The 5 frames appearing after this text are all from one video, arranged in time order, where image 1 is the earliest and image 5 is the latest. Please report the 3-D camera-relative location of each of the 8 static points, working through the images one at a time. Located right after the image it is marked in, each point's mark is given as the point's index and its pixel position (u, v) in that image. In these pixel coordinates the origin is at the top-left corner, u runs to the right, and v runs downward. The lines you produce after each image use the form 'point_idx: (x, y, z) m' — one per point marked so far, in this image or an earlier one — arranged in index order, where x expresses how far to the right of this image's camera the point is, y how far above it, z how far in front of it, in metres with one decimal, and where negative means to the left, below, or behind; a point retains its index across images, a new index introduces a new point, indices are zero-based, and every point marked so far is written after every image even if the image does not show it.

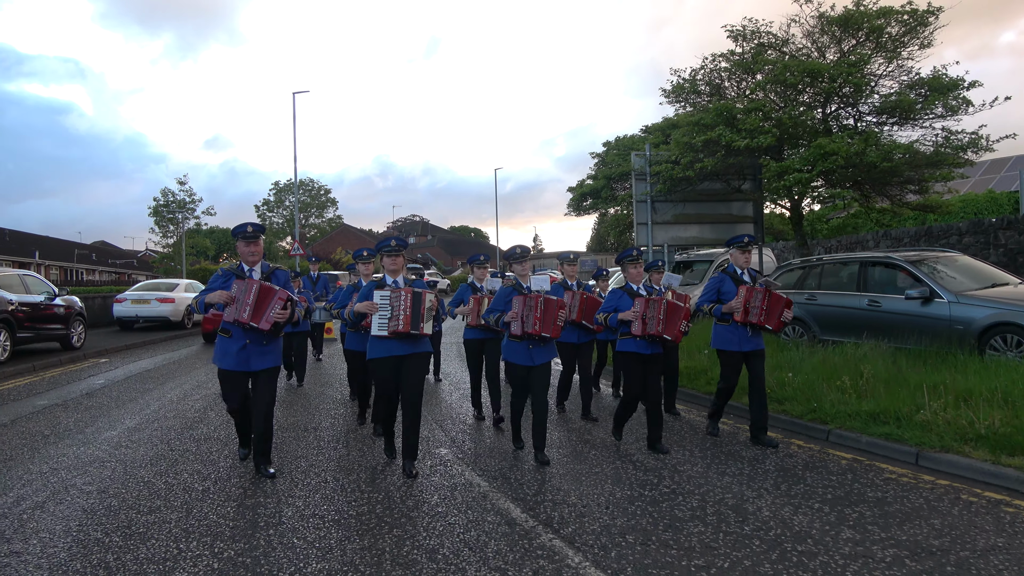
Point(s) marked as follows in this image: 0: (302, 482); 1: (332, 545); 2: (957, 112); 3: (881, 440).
0: (-1.4, -1.3, +5.0) m
1: (-0.9, -1.3, +3.8) m
2: (+6.0, +2.4, +10.1) m
3: (+2.8, -1.2, +5.6) m
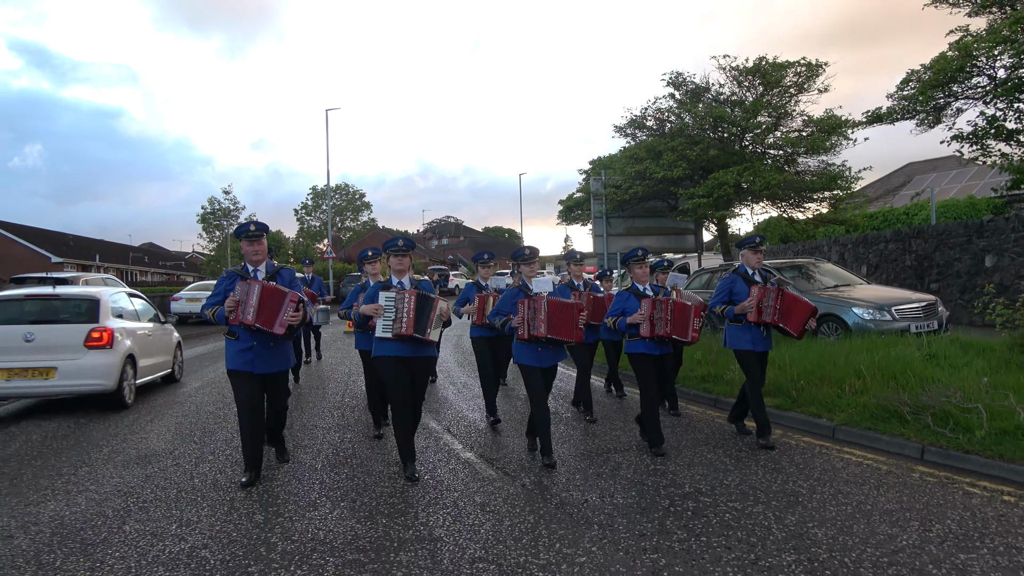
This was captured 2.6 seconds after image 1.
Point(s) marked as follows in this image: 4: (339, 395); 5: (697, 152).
0: (-2.1, -1.3, +7.8) m
1: (-1.7, -1.3, +6.7) m
2: (+5.5, +2.4, +12.6) m
3: (+2.1, -1.2, +8.3) m
4: (-2.1, -1.3, +9.0) m
5: (+3.2, +2.3, +12.9) m
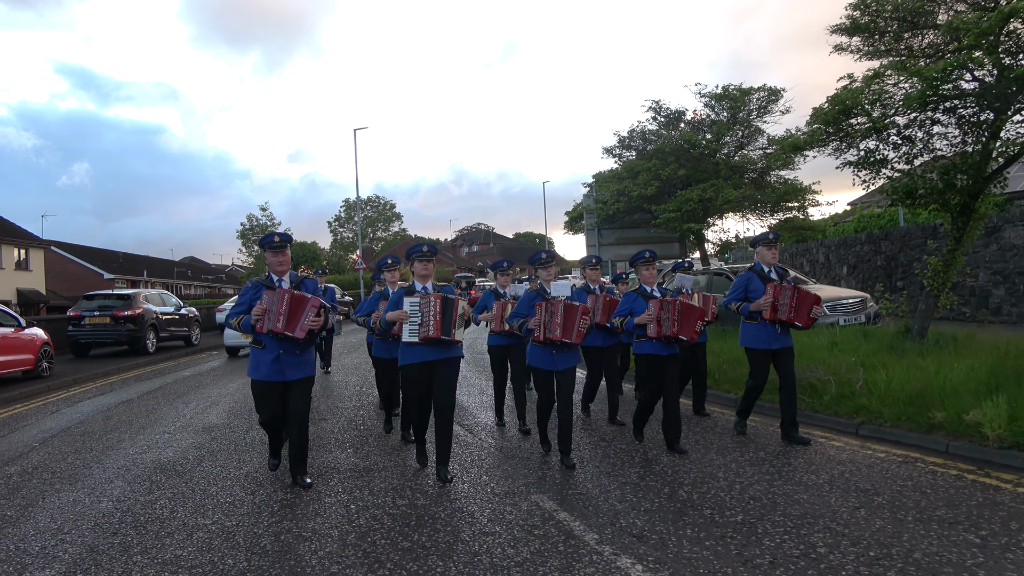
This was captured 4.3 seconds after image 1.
0: (-2.4, -1.5, +9.7) m
1: (-2.0, -1.5, +8.6) m
2: (+5.5, +2.4, +14.2) m
3: (+1.9, -1.2, +10.0) m
4: (-2.3, -1.4, +10.9) m
5: (+3.1, +2.3, +14.6) m
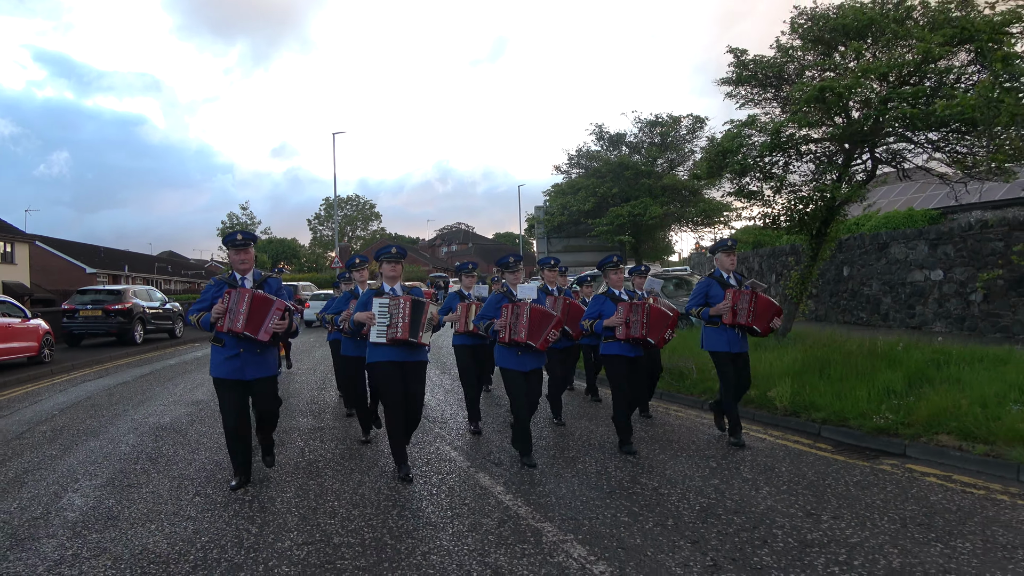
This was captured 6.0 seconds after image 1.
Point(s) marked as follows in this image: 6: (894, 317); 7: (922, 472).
0: (-3.3, -1.5, +11.5) m
1: (-2.9, -1.5, +10.3) m
2: (+4.5, +2.3, +16.1) m
3: (+1.0, -1.3, +11.9) m
4: (-3.2, -1.5, +12.7) m
5: (+2.2, +2.2, +16.5) m
6: (+7.8, -0.6, +15.0) m
7: (+2.9, -1.3, +5.2) m
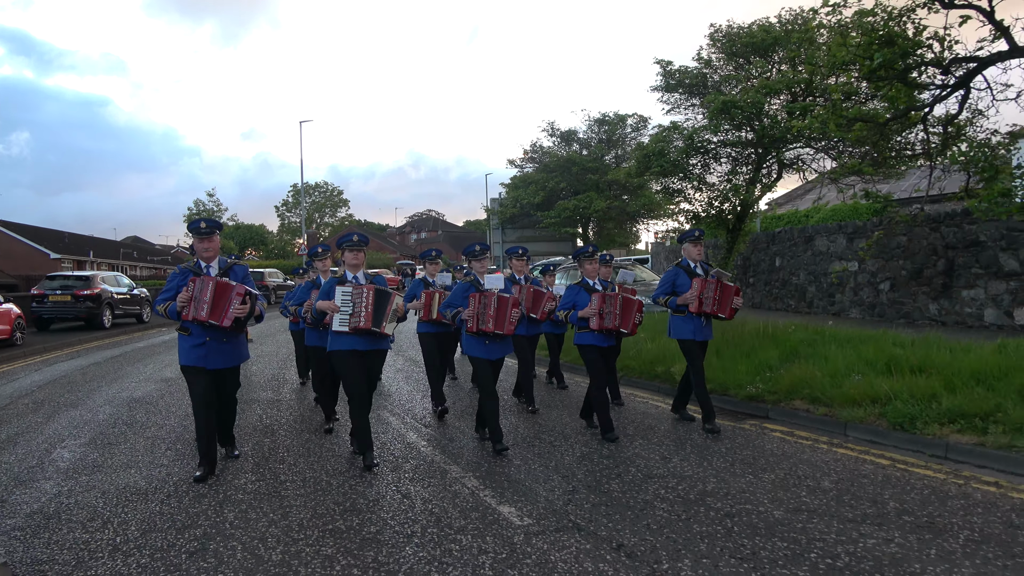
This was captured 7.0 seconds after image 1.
0: (-4.2, -1.3, +12.4) m
1: (-3.7, -1.3, +11.3) m
2: (+3.4, +2.5, +17.3) m
3: (+0.1, -1.1, +12.9) m
4: (-4.1, -1.2, +13.6) m
5: (+1.1, +2.5, +17.5) m
6: (+6.8, -0.4, +16.3) m
7: (+2.2, -1.2, +6.3) m
